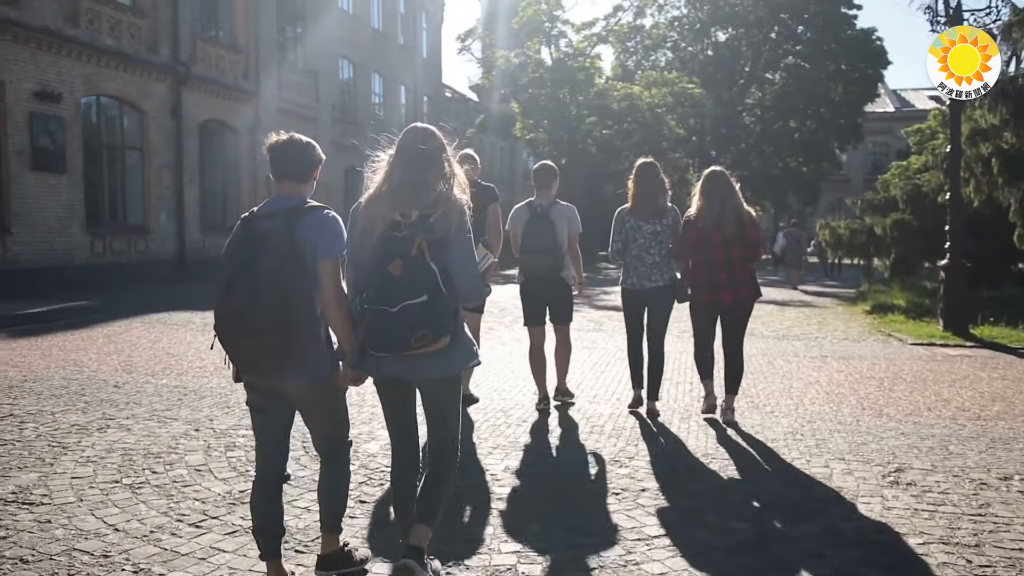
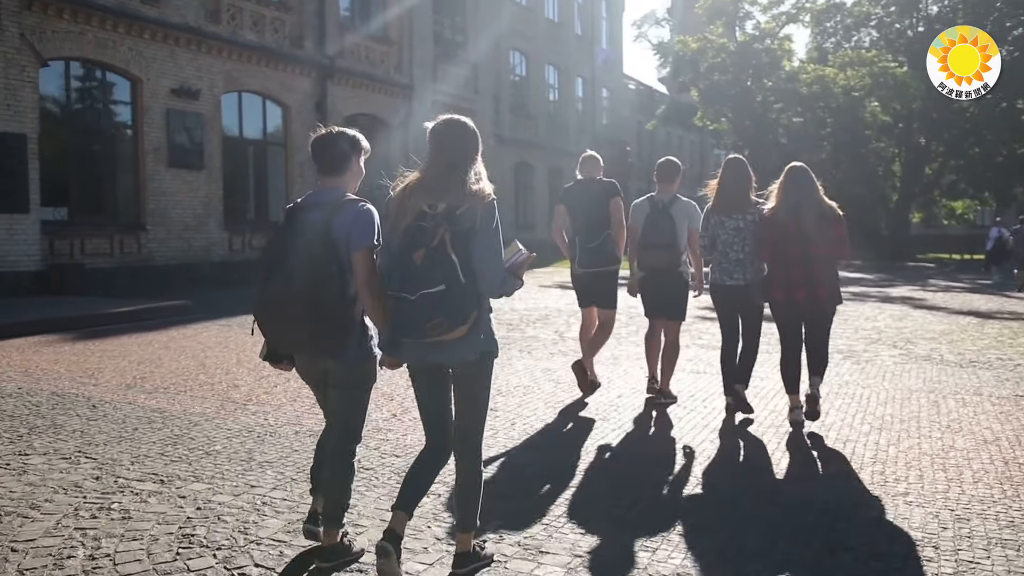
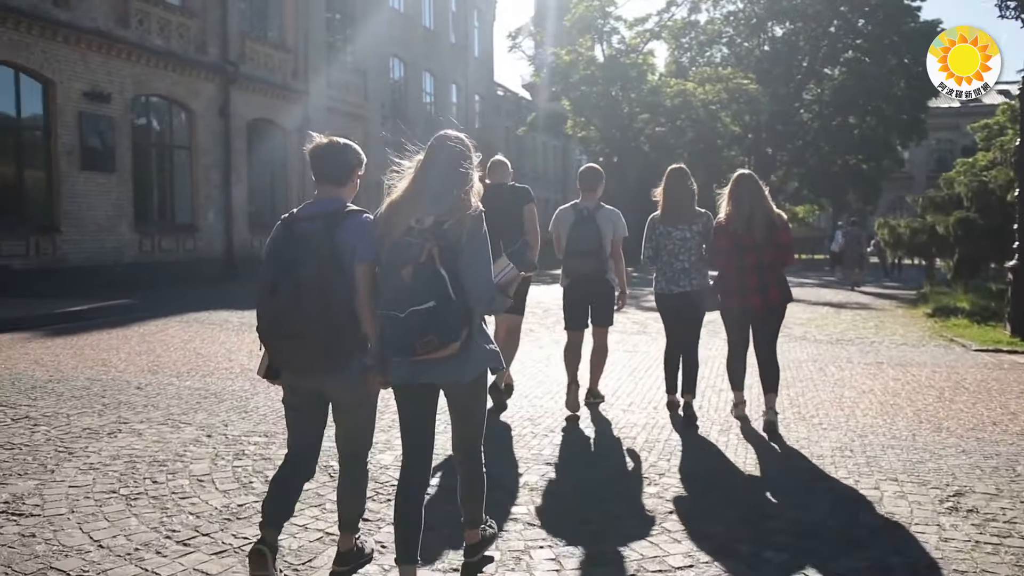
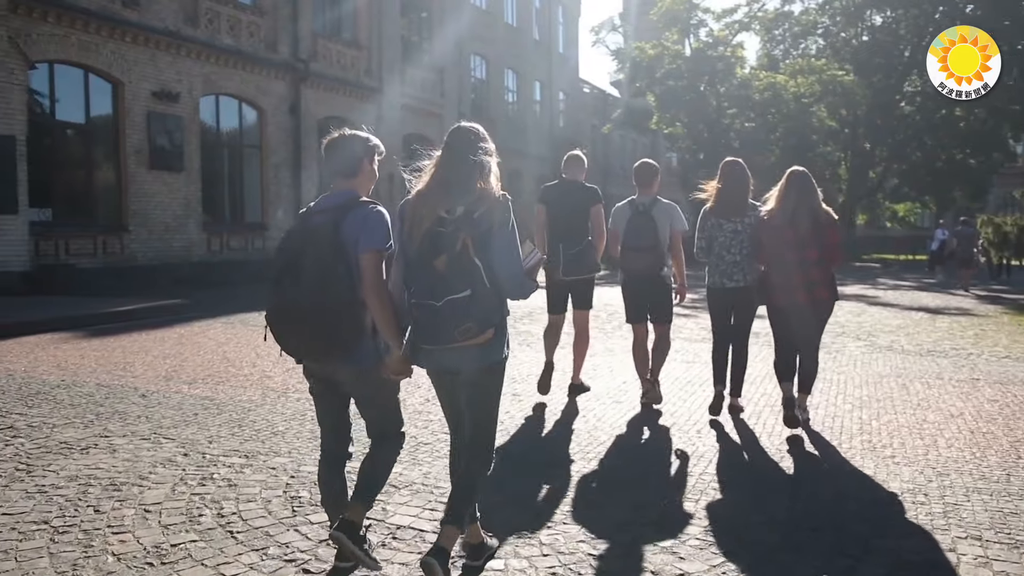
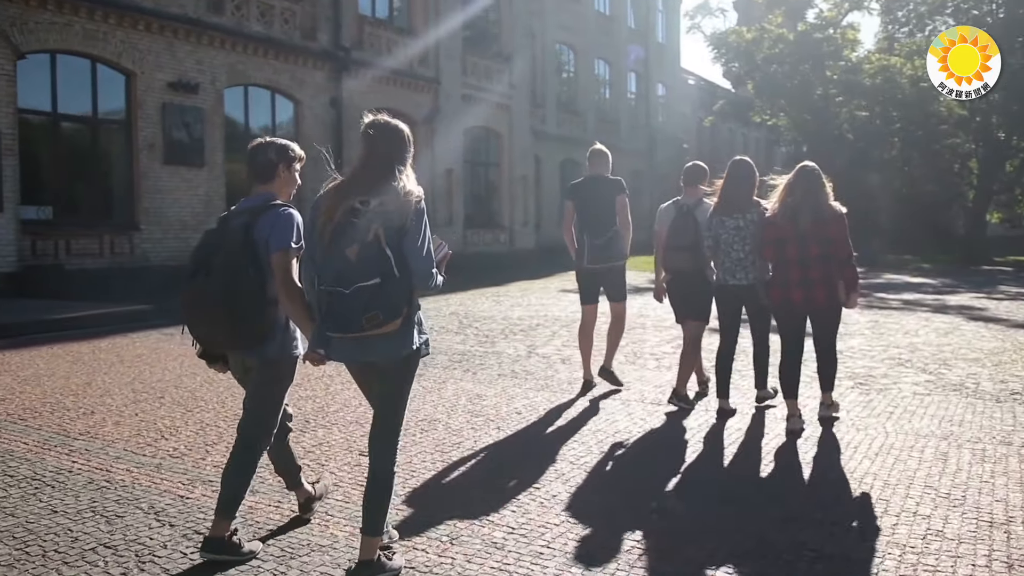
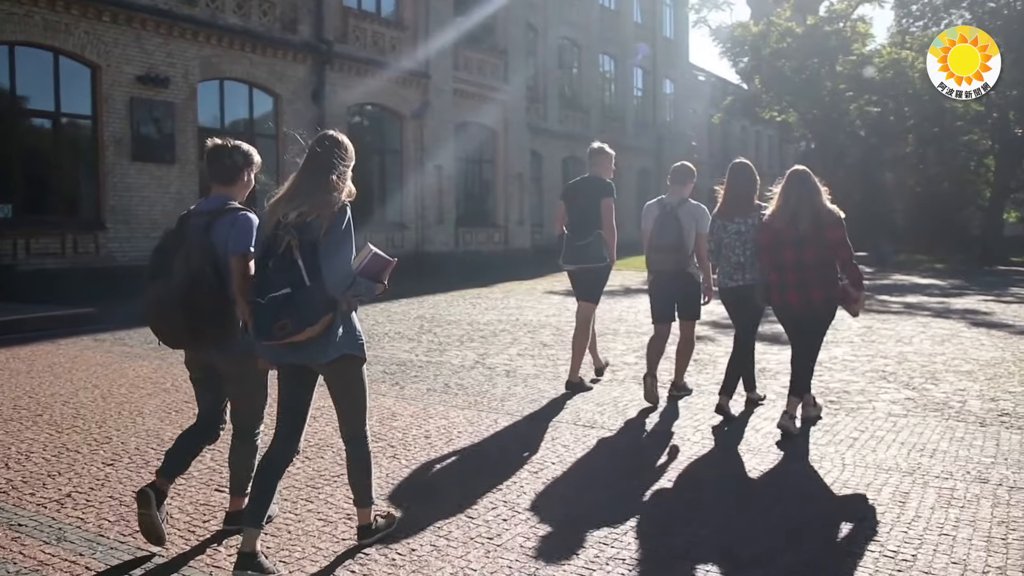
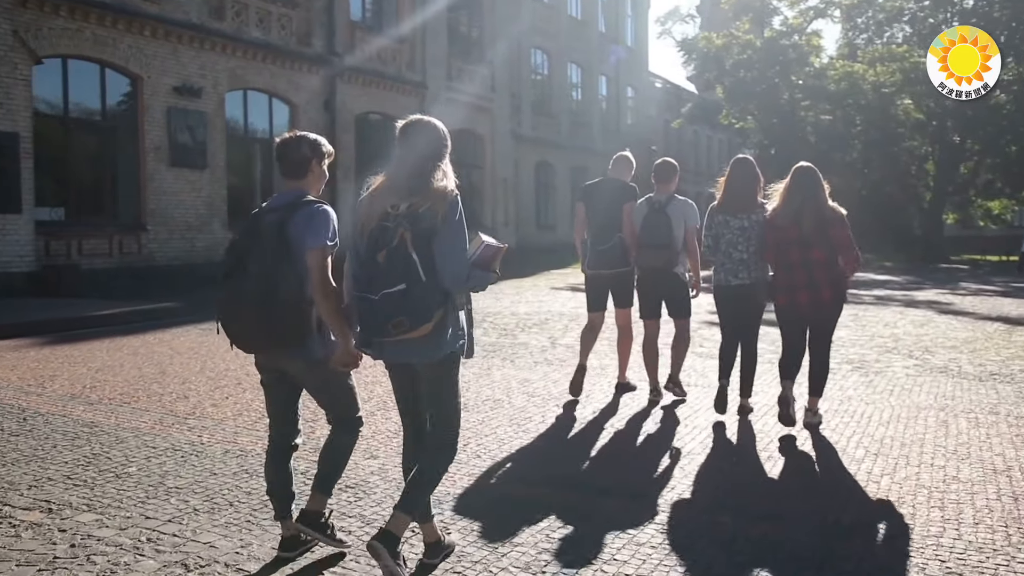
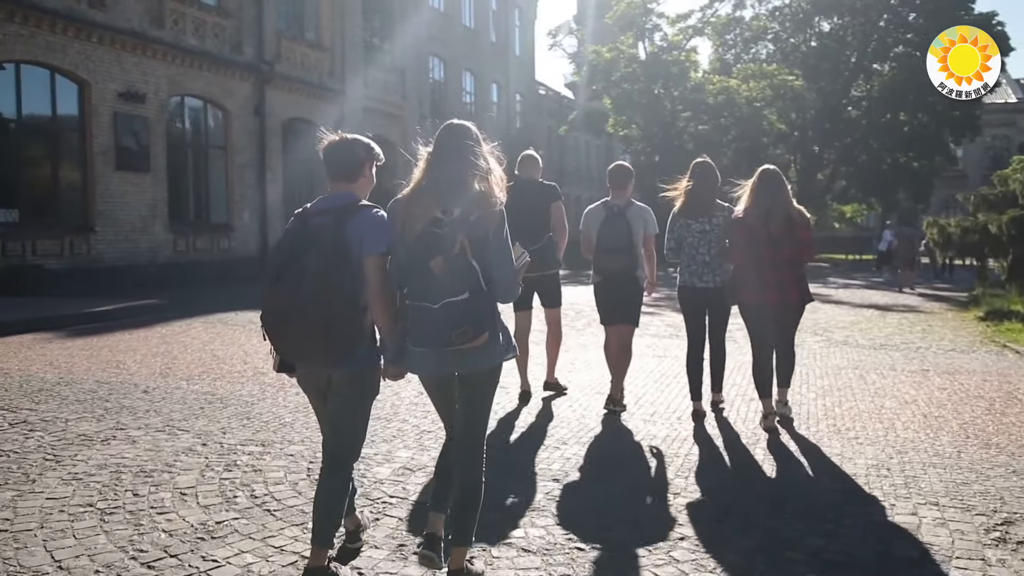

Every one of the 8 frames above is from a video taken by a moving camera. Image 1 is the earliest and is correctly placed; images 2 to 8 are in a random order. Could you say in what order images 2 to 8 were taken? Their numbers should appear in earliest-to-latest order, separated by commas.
3, 8, 4, 2, 7, 5, 6
